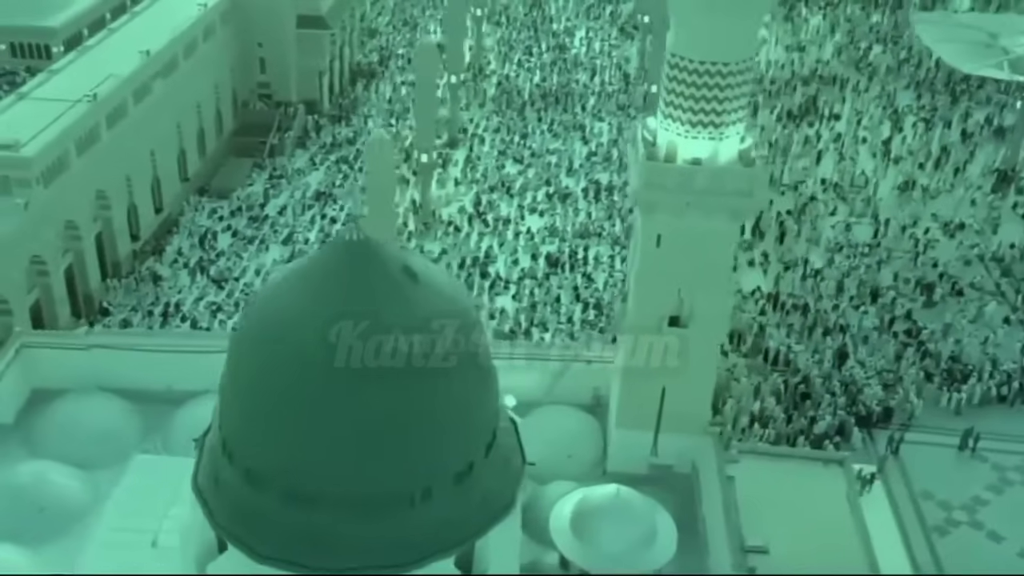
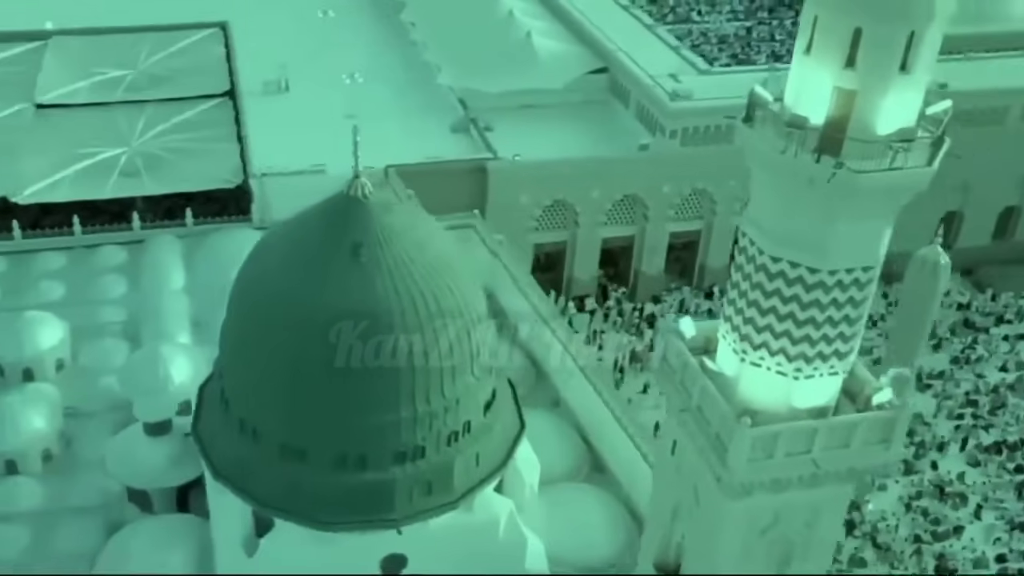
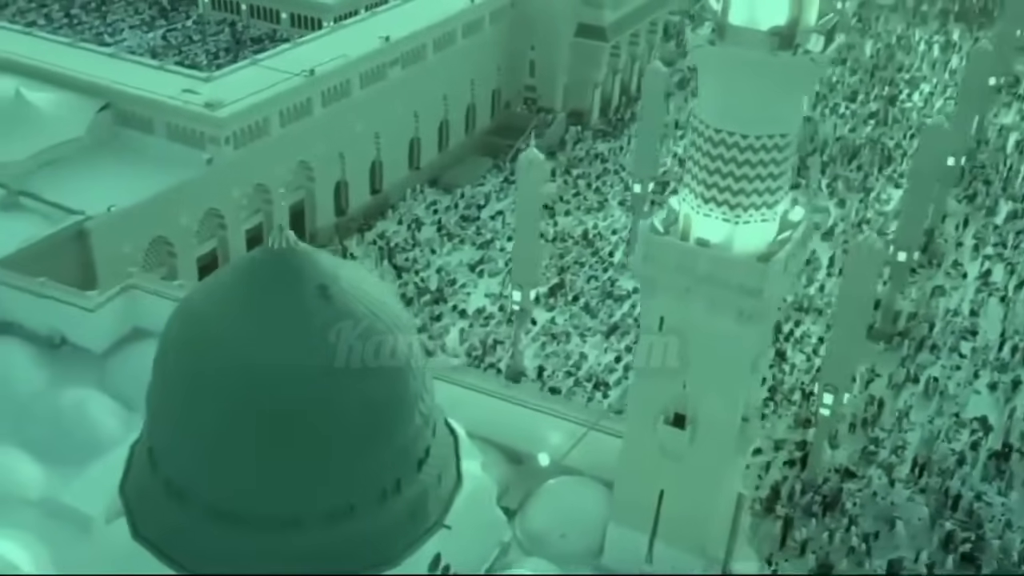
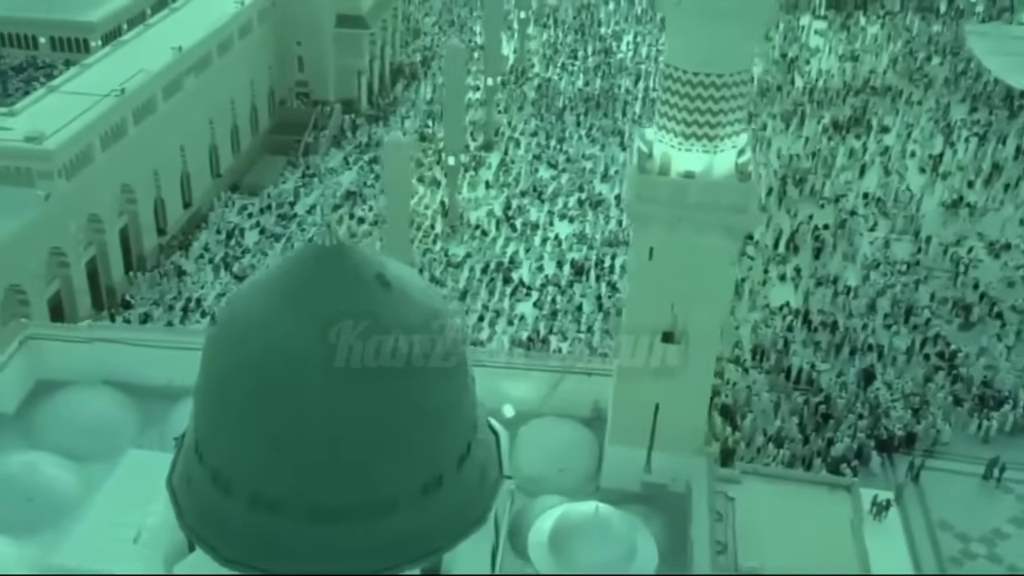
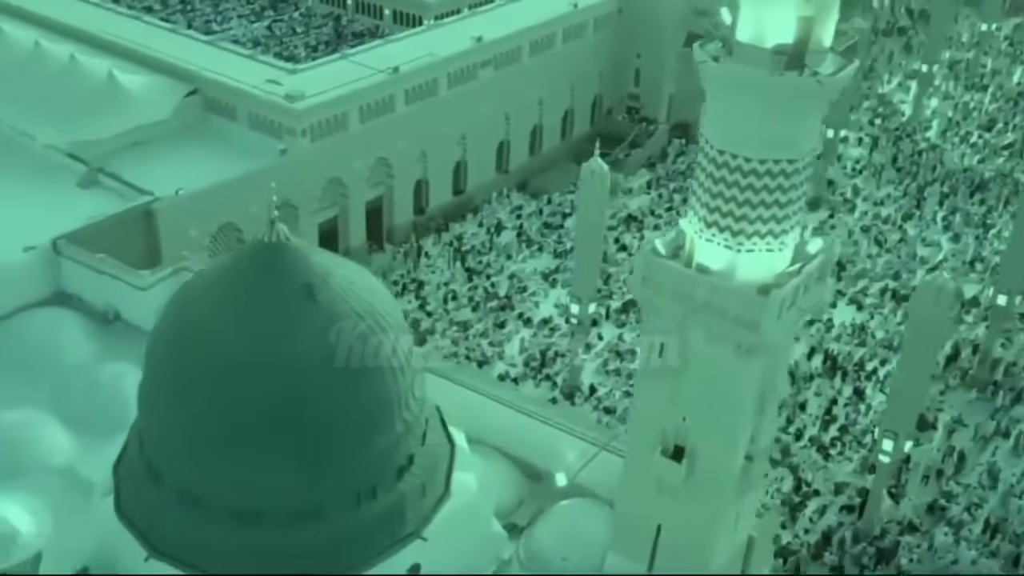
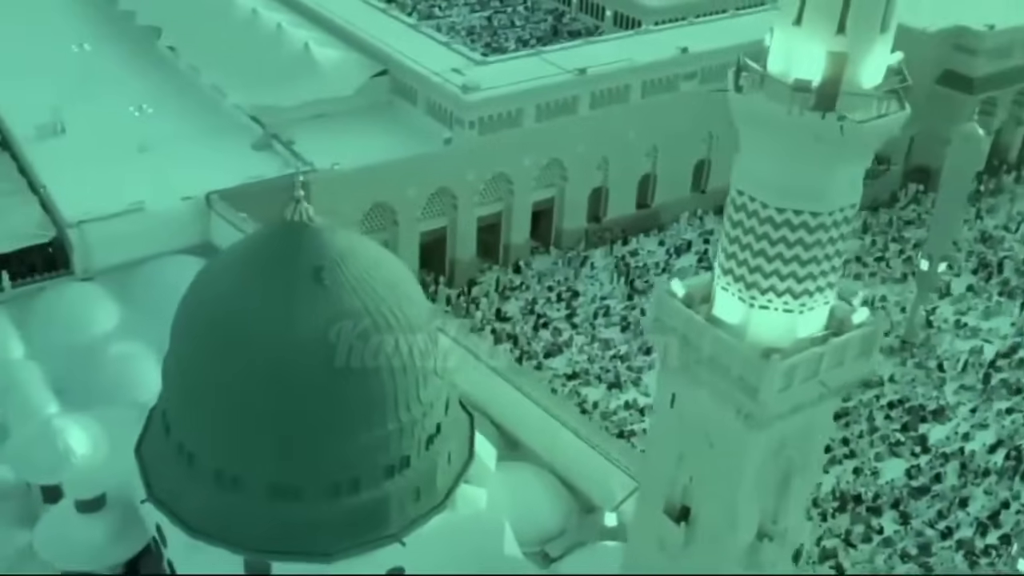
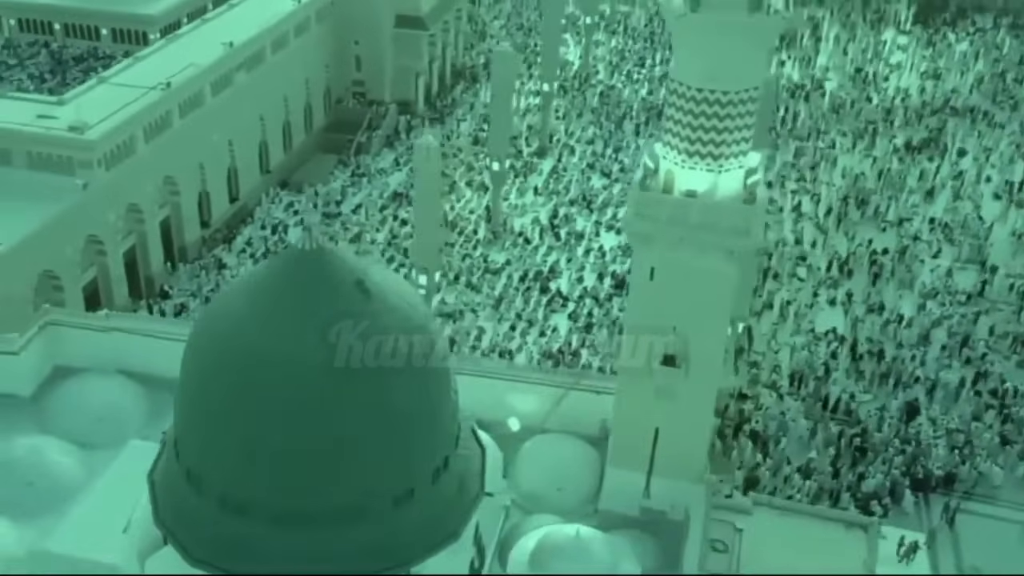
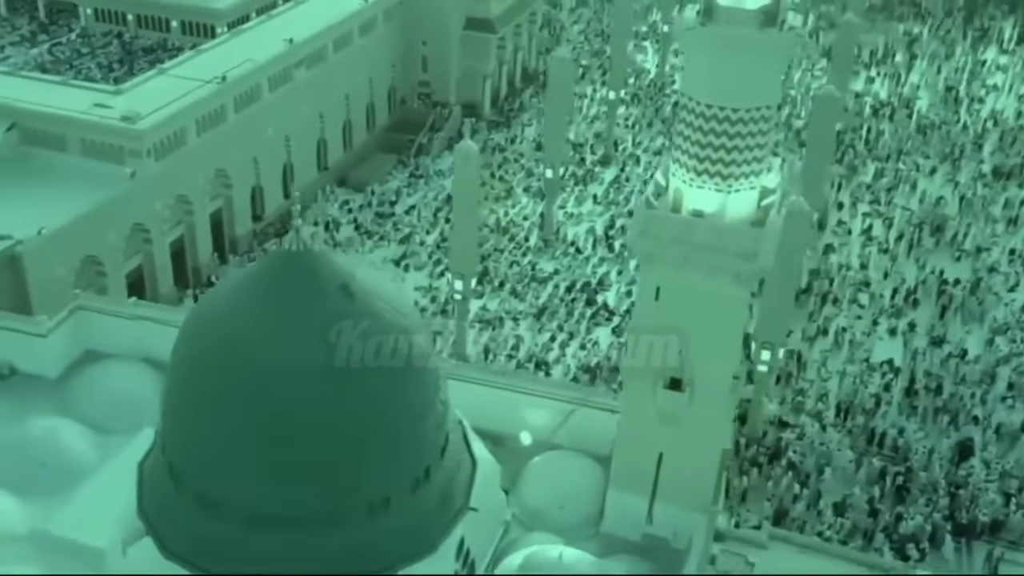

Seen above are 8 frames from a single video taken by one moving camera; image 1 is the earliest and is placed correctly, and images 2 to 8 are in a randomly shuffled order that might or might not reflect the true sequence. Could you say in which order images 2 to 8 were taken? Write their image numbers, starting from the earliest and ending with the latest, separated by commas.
4, 7, 8, 3, 5, 6, 2
